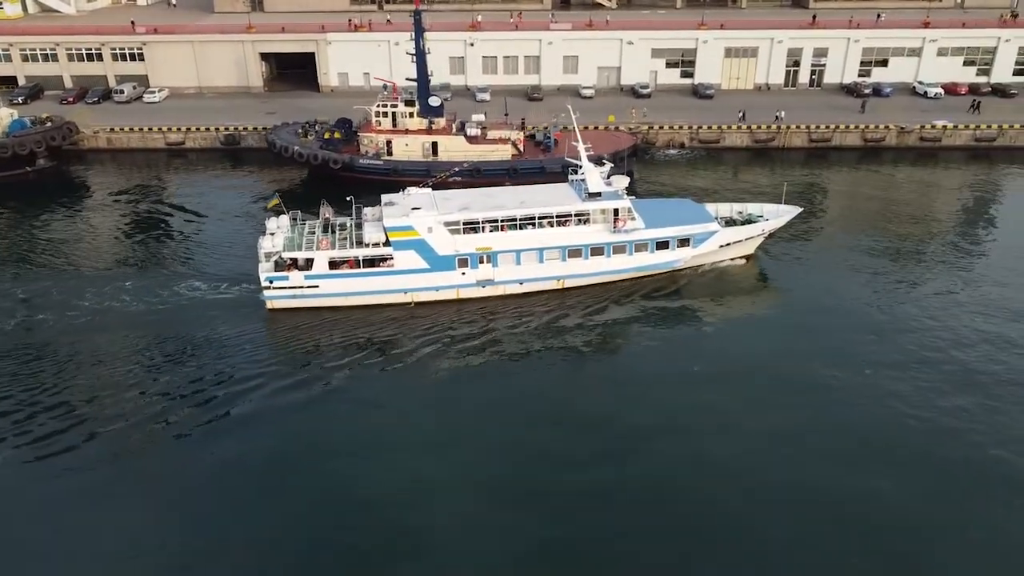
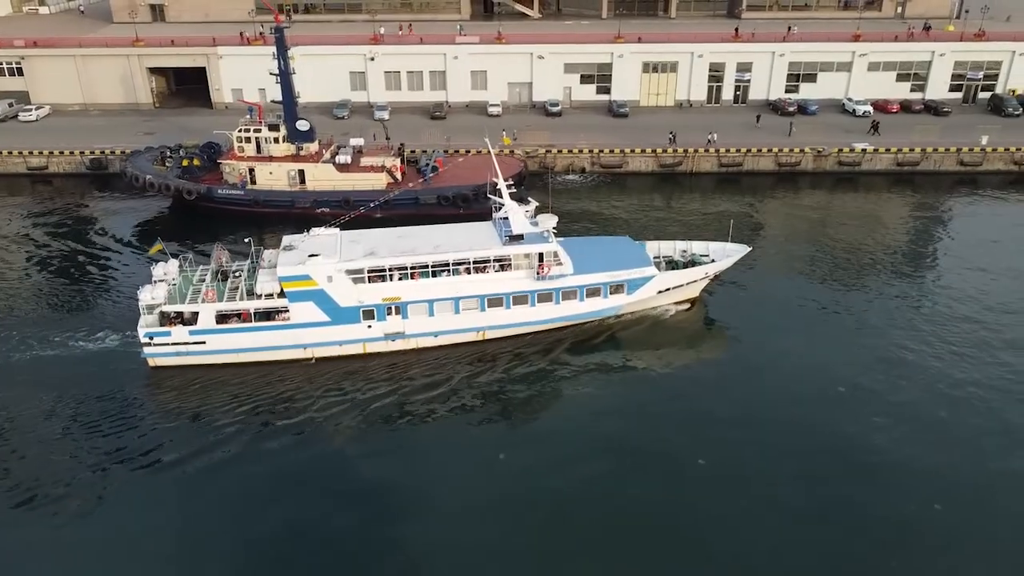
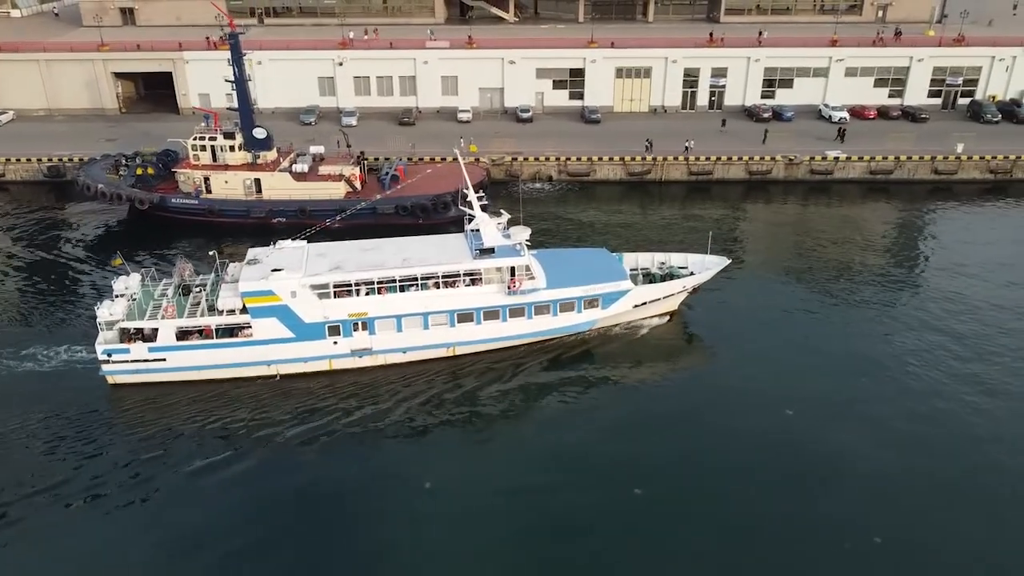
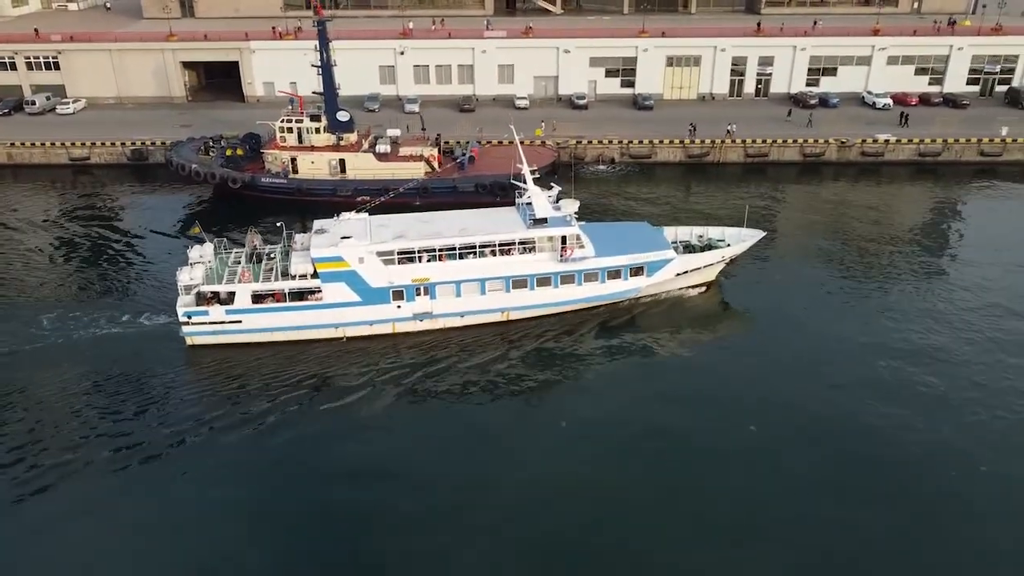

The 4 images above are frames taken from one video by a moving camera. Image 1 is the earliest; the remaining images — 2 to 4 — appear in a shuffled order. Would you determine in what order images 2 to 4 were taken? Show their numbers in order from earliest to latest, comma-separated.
4, 2, 3
